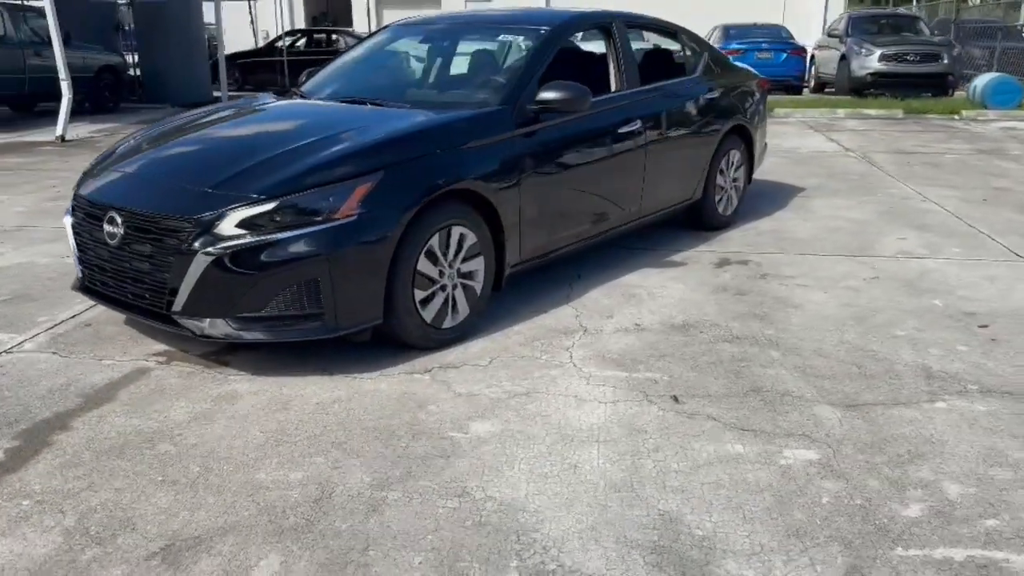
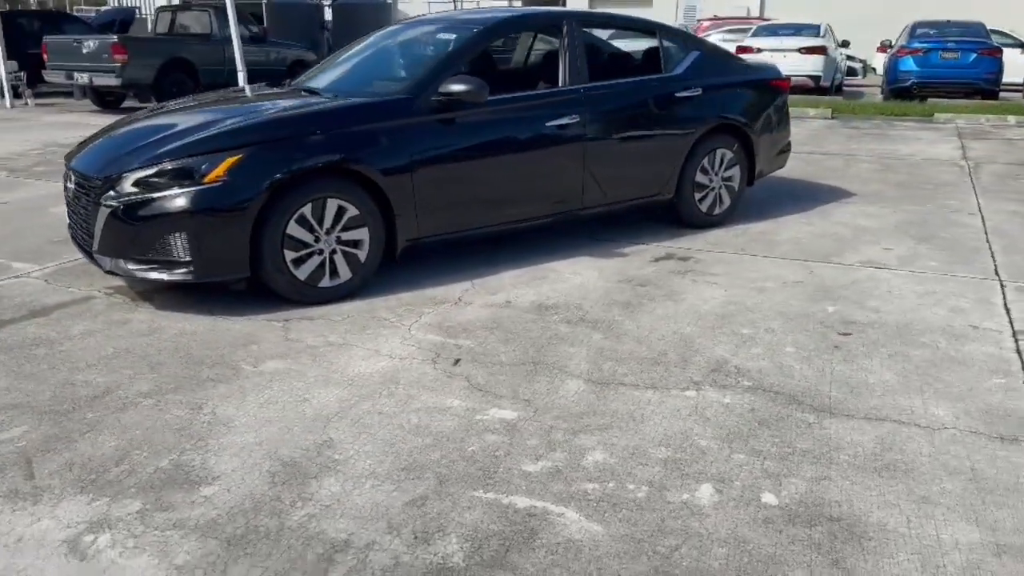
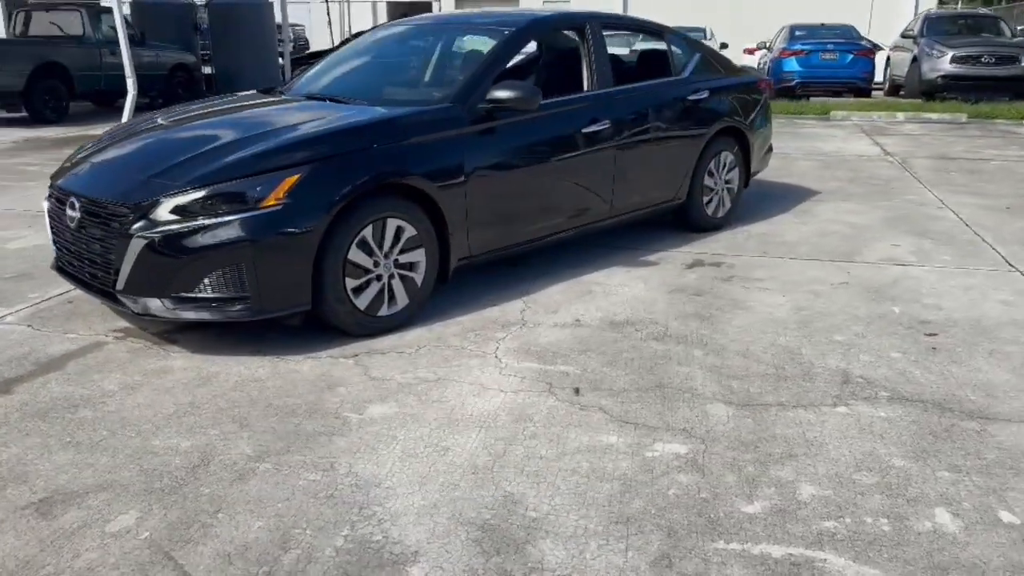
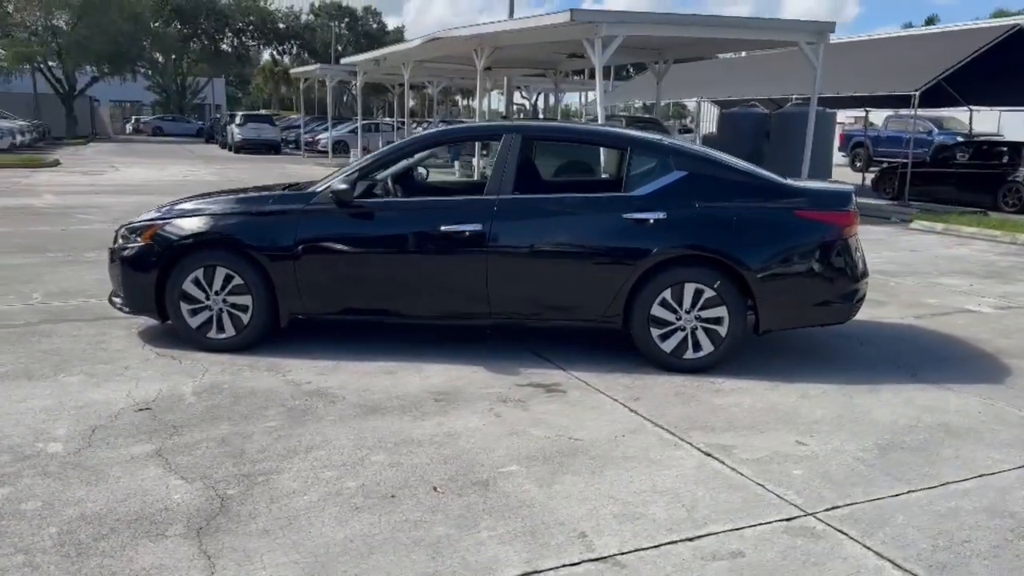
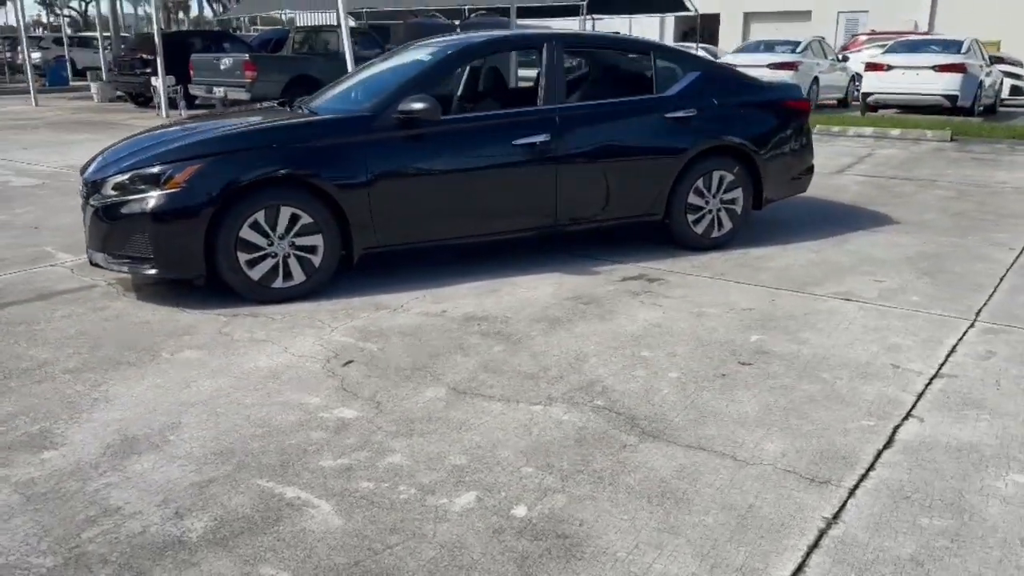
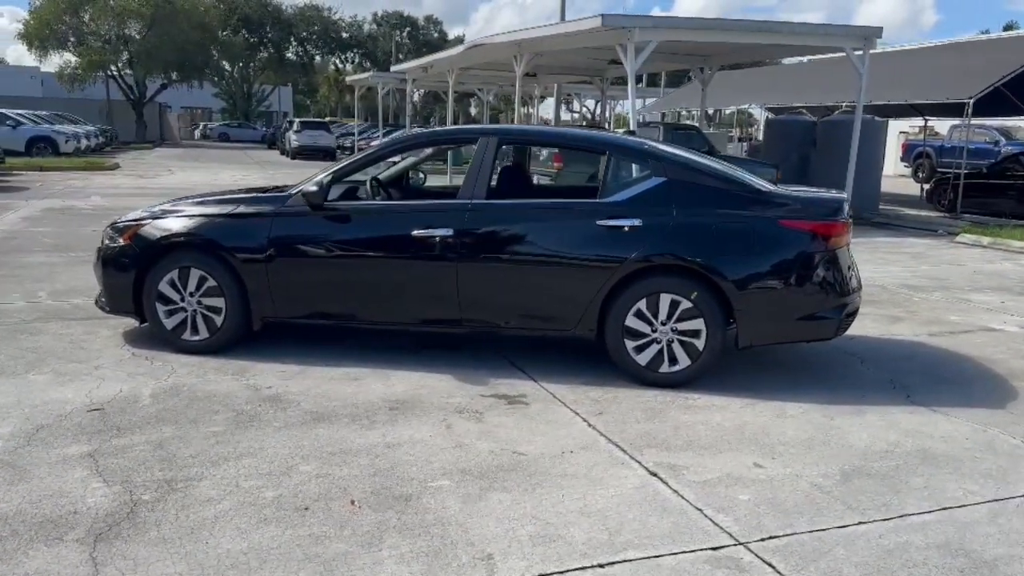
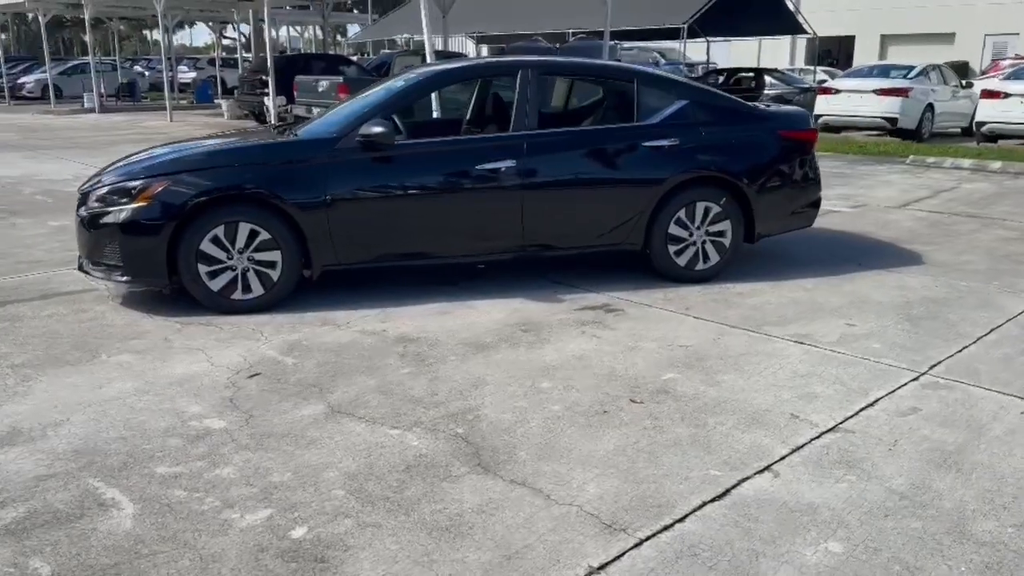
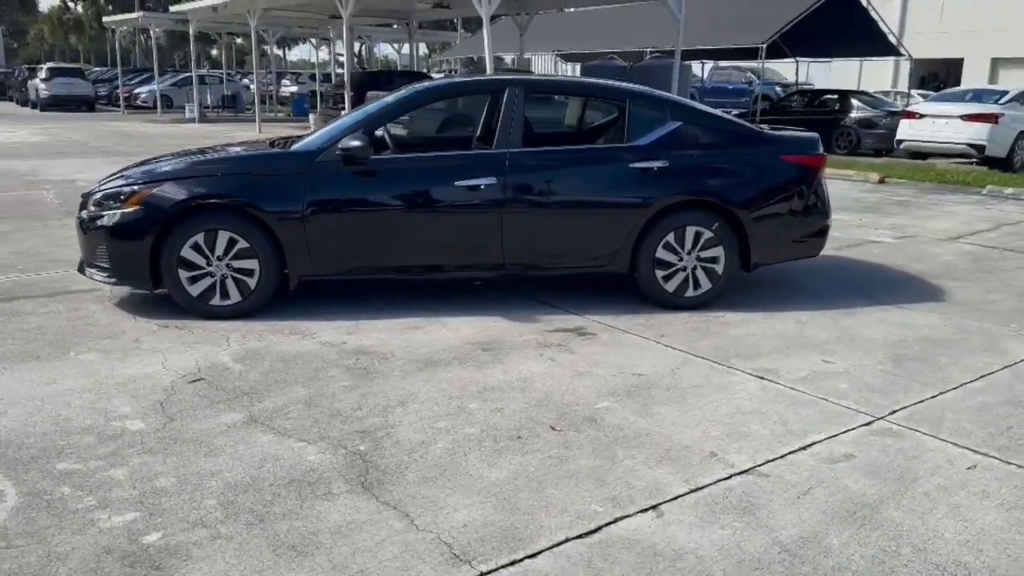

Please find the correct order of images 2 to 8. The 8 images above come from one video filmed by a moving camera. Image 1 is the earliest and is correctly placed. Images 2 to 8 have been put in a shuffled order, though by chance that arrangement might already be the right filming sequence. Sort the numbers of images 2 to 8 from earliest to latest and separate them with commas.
3, 2, 5, 7, 8, 4, 6
